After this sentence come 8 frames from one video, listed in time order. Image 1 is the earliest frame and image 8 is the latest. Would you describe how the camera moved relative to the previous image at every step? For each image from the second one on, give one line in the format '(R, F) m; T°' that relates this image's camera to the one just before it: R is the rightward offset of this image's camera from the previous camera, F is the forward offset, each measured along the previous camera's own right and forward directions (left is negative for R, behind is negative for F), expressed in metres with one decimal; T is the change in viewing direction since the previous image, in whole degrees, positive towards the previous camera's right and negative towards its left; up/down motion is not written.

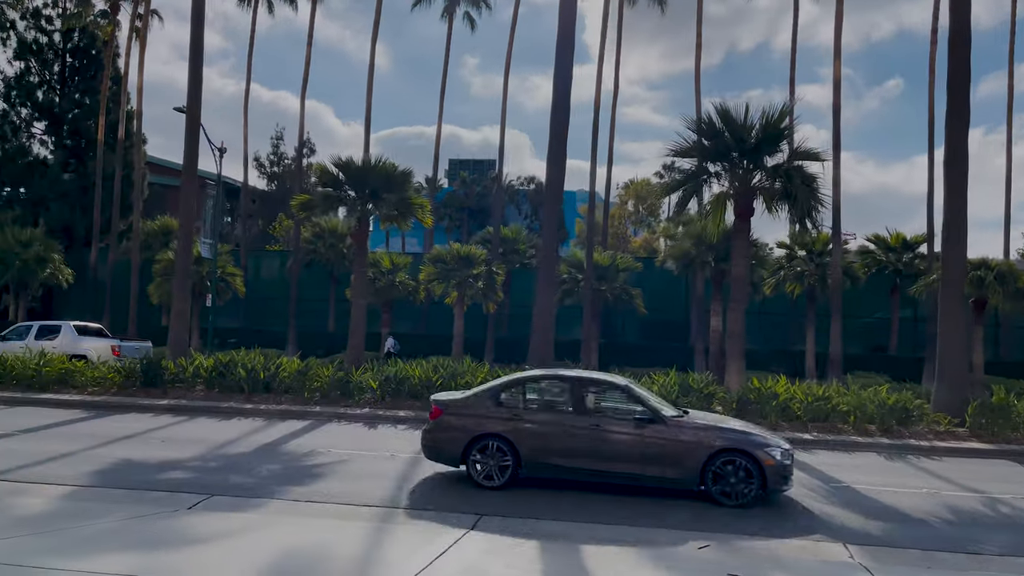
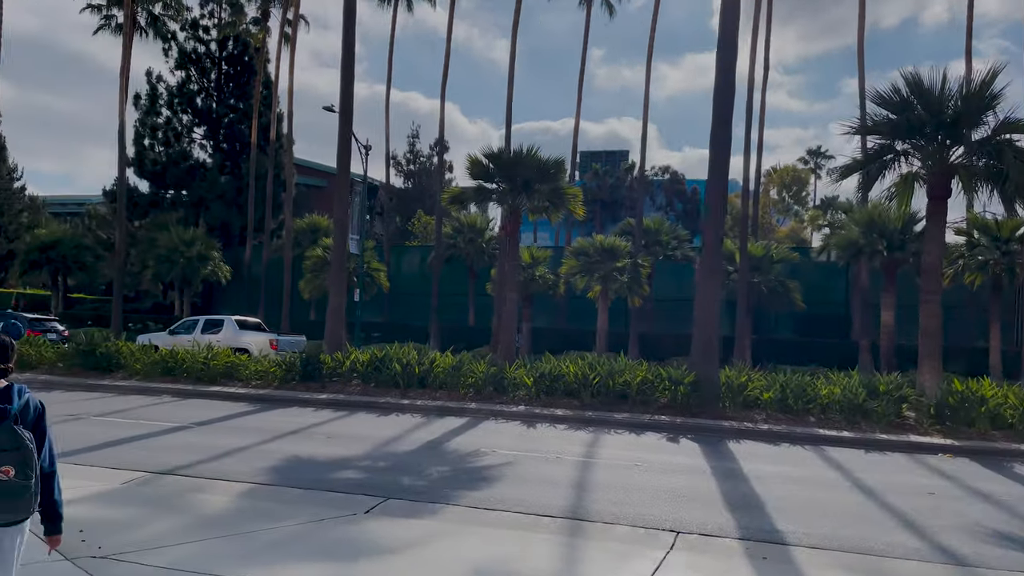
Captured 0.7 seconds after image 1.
(-0.7, +0.7) m; -9°
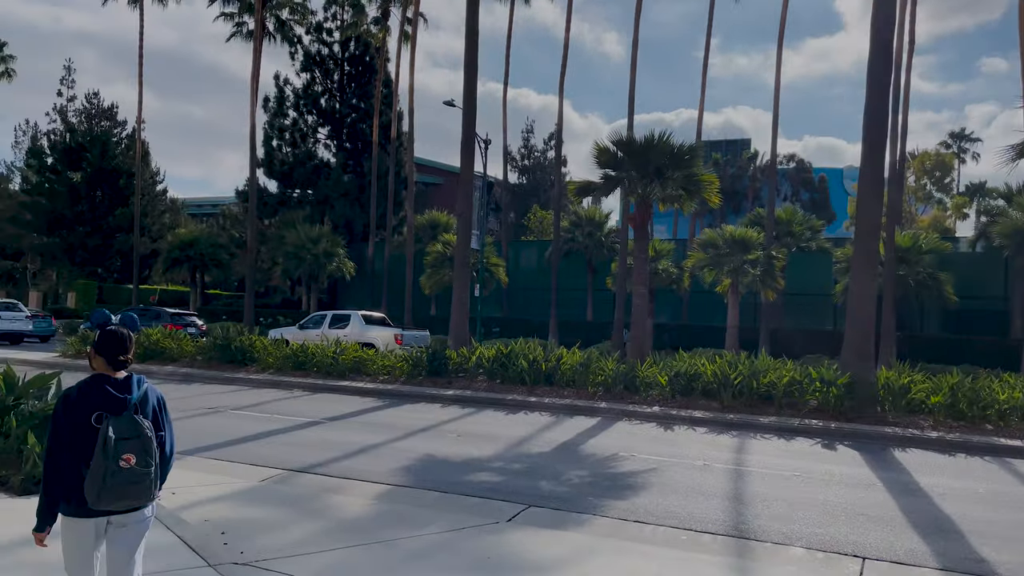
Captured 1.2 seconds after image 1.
(-0.4, +0.6) m; -8°
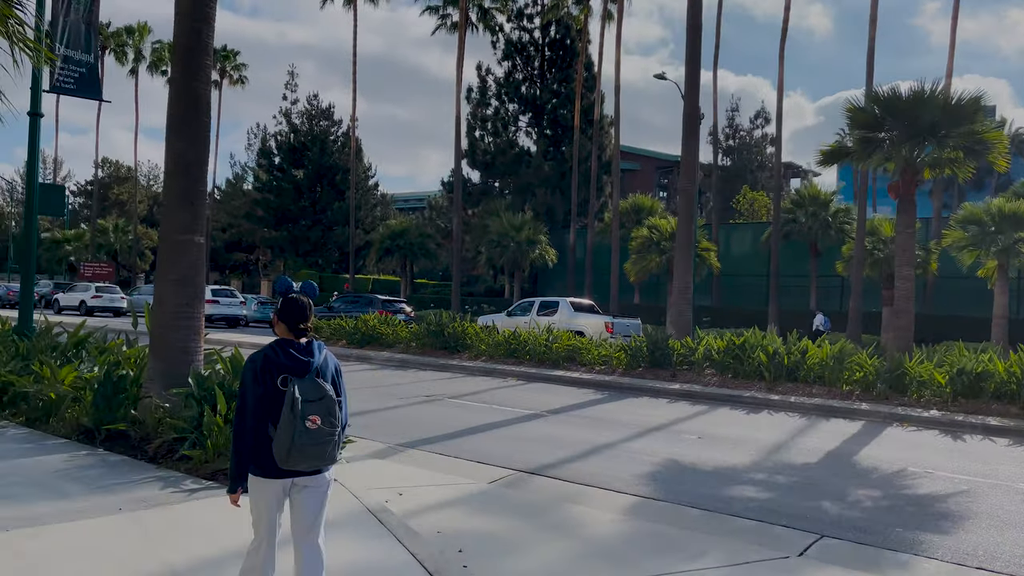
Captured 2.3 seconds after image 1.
(-0.7, +1.3) m; -14°
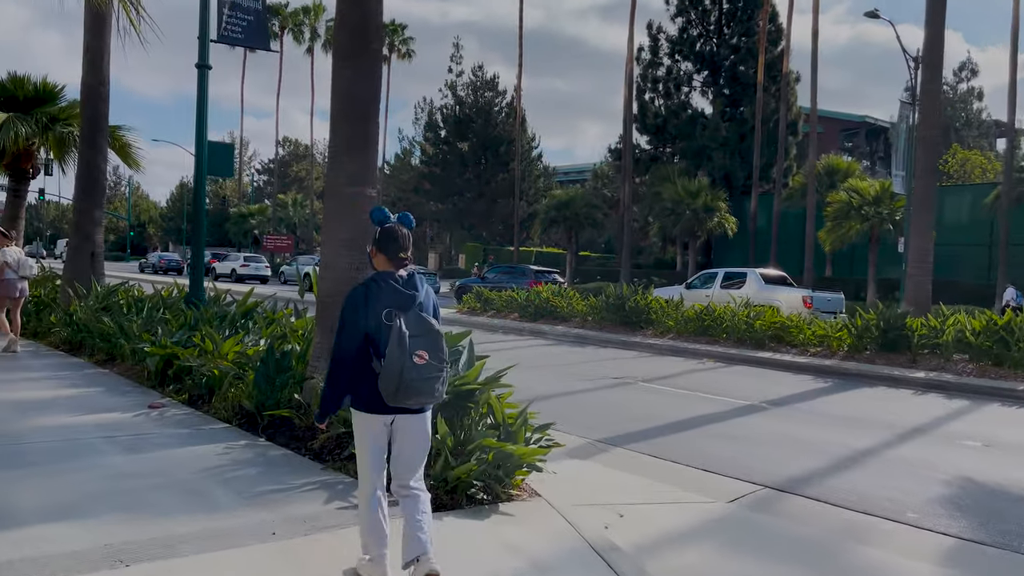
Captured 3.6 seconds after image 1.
(-0.7, +1.7) m; -11°
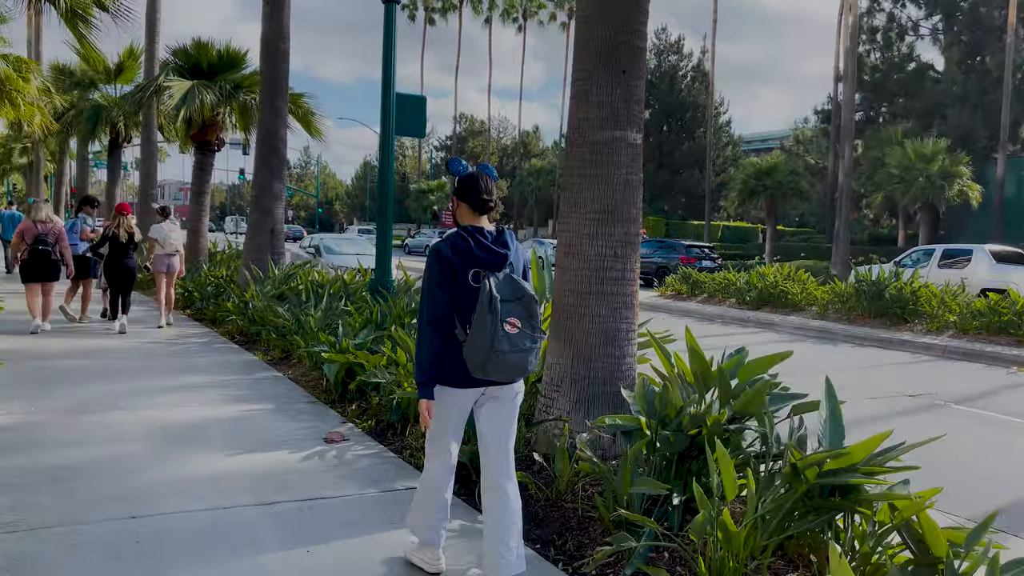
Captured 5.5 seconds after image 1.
(-1.0, +2.3) m; -12°
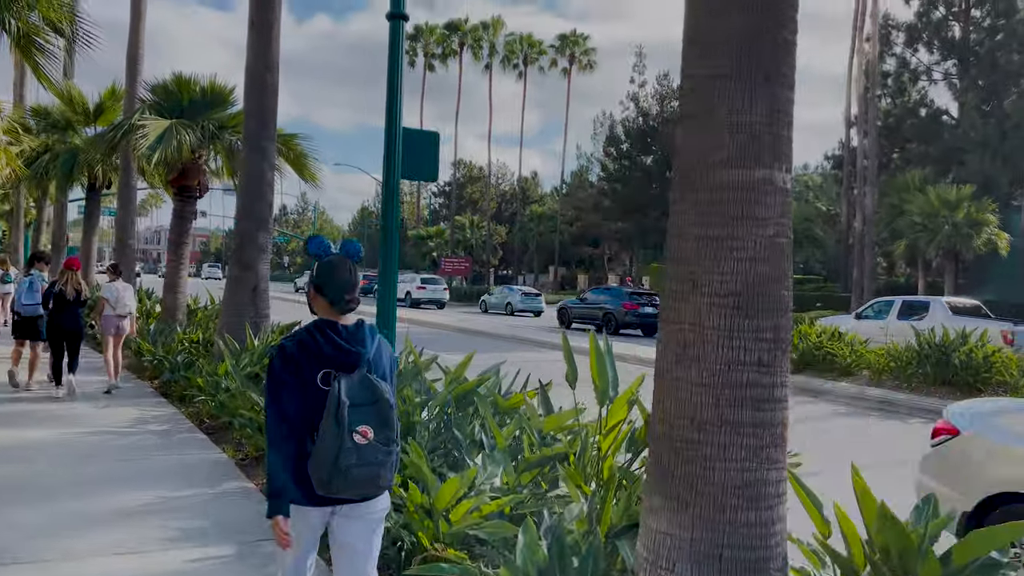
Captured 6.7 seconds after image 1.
(-0.3, +1.7) m; 0°
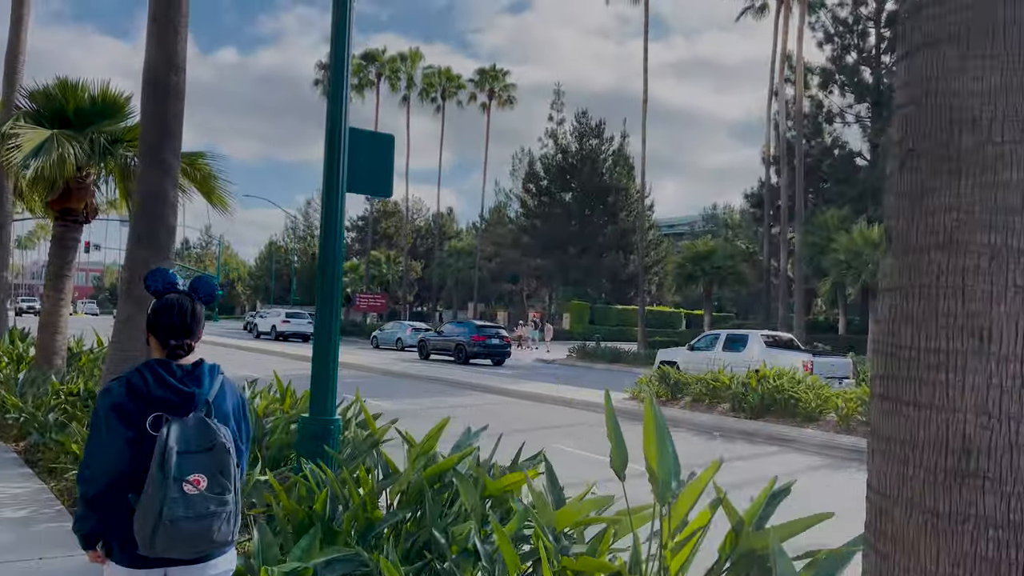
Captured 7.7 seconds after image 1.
(-0.4, +1.5) m; +6°
